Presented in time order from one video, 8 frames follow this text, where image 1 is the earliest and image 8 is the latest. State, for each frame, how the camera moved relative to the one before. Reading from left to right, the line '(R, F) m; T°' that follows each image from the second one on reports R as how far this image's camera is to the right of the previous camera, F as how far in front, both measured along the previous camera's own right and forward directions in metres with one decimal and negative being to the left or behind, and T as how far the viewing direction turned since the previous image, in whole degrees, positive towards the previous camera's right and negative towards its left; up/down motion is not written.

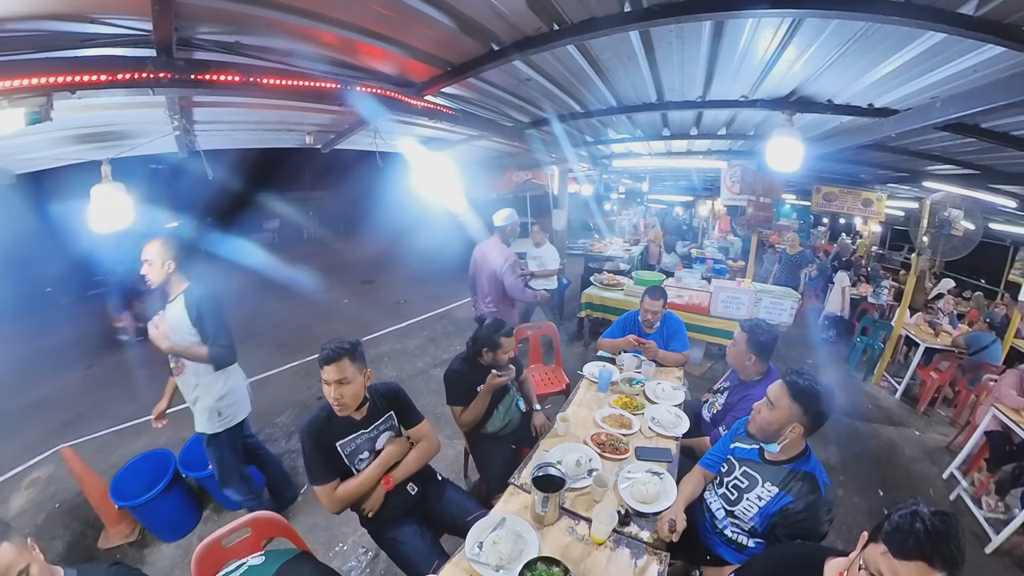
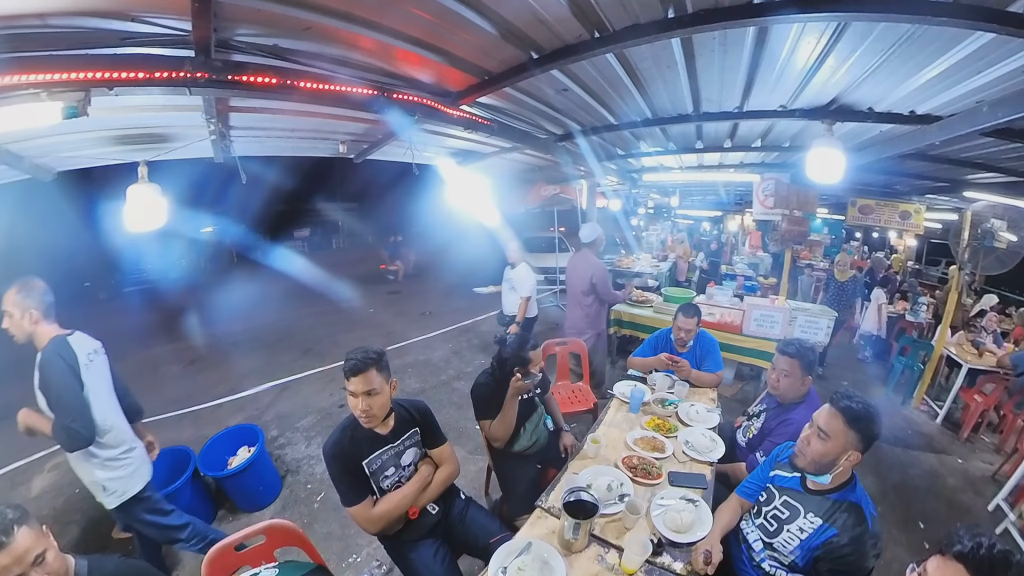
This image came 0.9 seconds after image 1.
(-0.1, +0.1) m; -2°
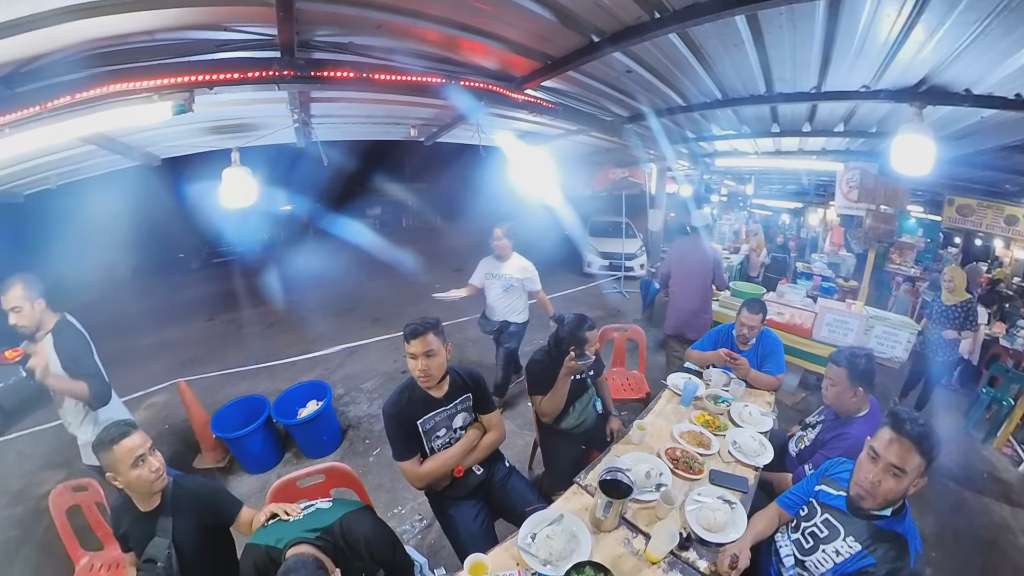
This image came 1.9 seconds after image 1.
(+0.6, 0.0) m; -14°
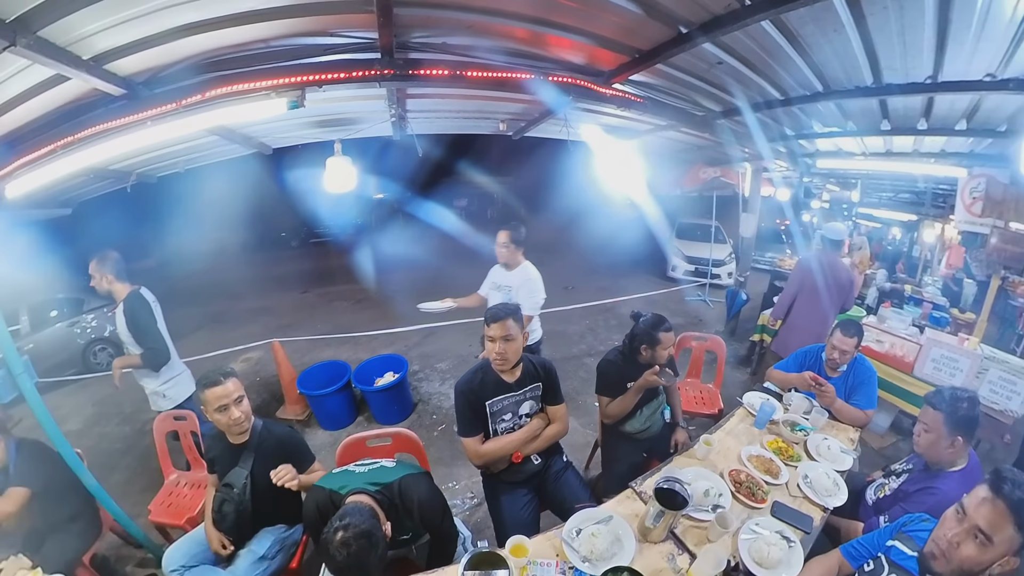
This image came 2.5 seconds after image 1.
(+0.6, 0.0) m; -16°
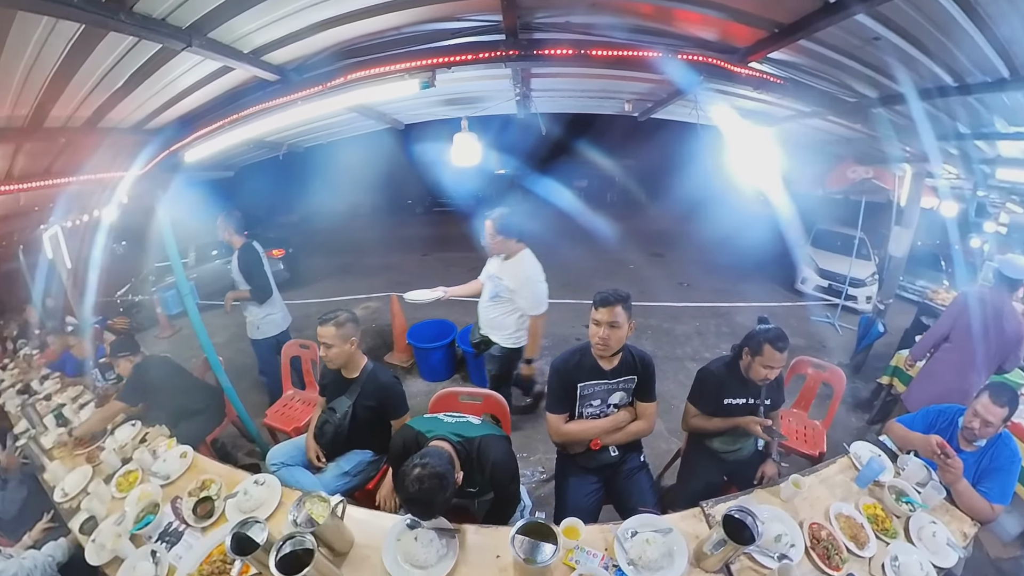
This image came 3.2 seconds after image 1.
(+0.8, +0.1) m; -23°
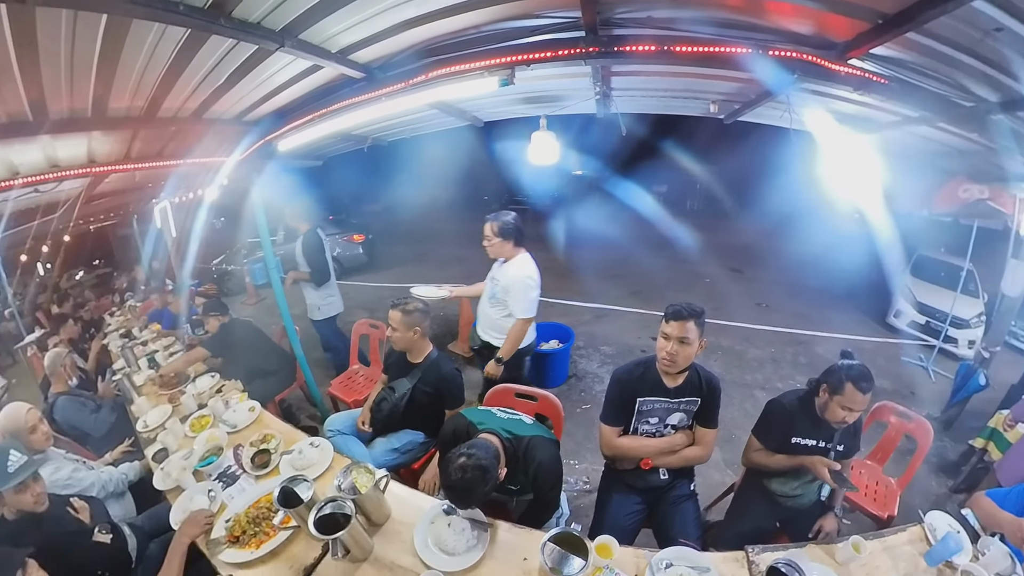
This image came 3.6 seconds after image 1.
(+0.5, +0.1) m; -15°
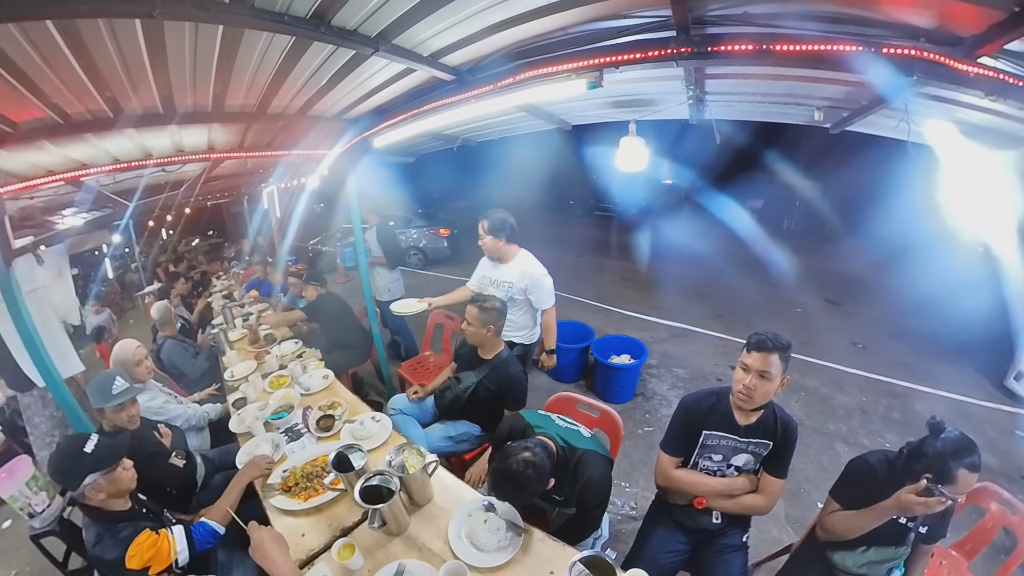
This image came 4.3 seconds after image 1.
(+0.6, +0.1) m; -17°
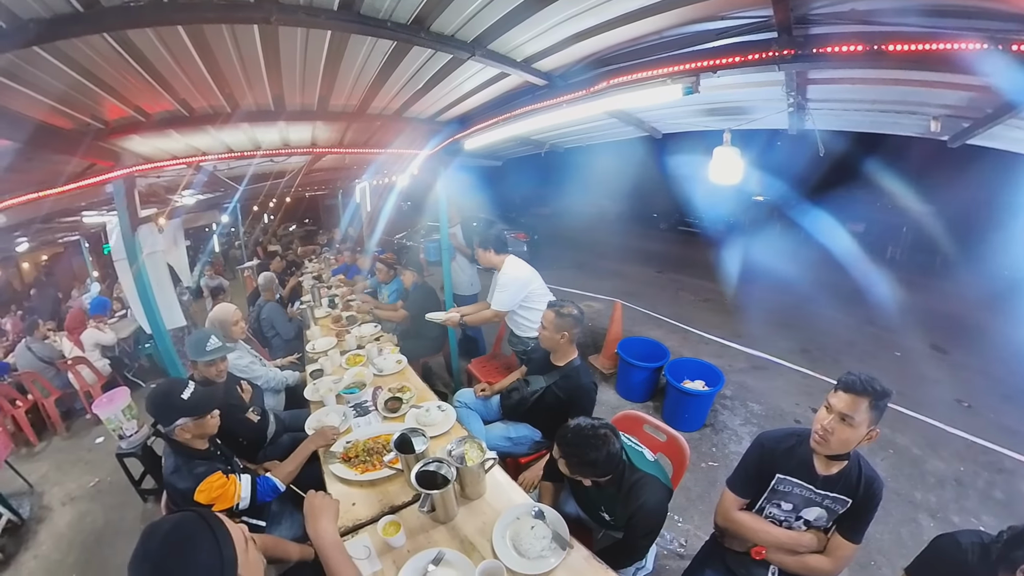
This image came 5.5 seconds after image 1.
(+0.5, +0.1) m; -15°
